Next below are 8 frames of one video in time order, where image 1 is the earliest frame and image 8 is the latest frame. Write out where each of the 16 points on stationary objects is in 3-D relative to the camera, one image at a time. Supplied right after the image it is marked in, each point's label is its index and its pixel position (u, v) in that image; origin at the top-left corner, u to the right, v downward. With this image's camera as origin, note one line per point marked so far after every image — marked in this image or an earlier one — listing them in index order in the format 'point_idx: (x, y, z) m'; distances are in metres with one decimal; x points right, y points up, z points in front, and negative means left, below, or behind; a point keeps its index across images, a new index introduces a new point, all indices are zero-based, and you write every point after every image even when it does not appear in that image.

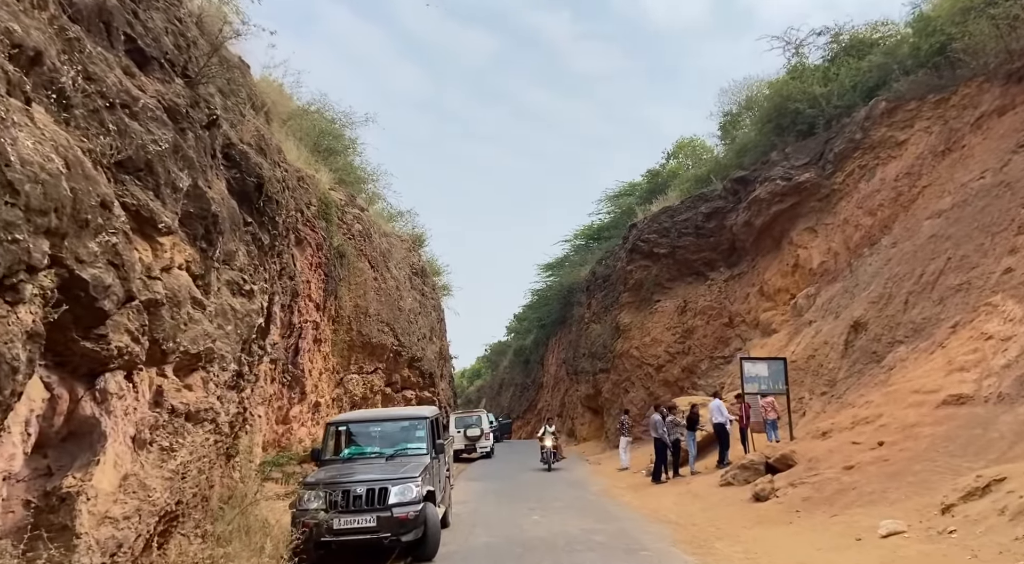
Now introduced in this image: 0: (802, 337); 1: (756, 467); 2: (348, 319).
0: (+8.0, -1.6, +19.2) m
1: (+4.4, -3.3, +12.3) m
2: (-4.7, -1.0, +19.4) m
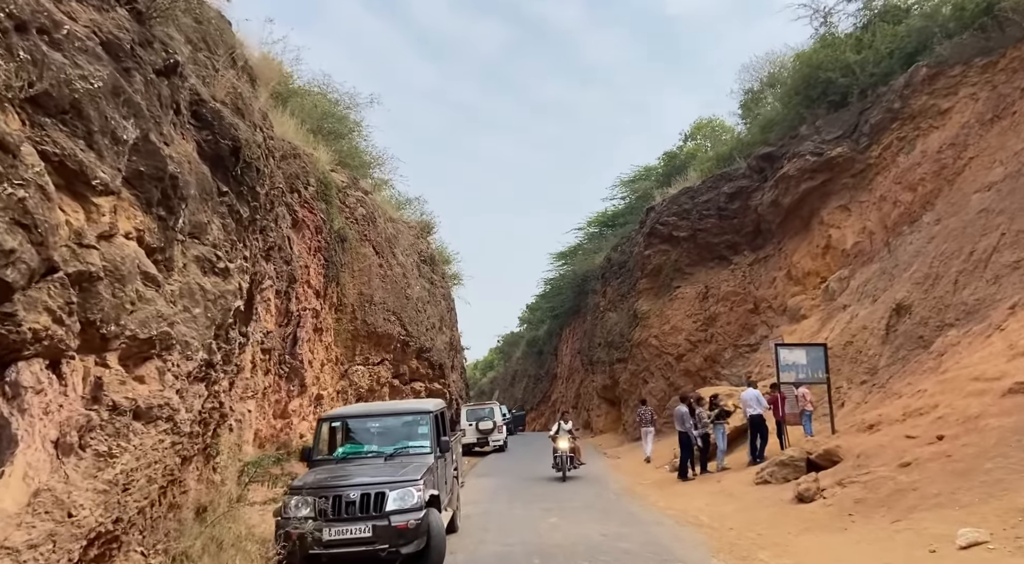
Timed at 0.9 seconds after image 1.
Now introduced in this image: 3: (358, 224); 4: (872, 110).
0: (+8.4, -1.1, +18.0) m
1: (+4.6, -2.9, +11.1) m
2: (-4.3, -0.7, +18.4) m
3: (-4.3, +1.6, +19.4) m
4: (+10.3, +4.9, +19.6) m
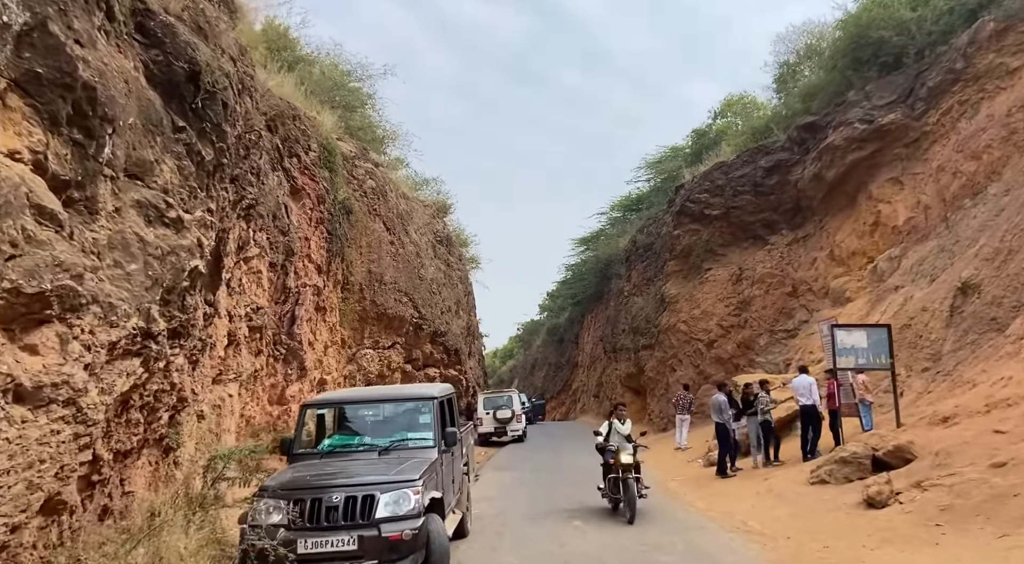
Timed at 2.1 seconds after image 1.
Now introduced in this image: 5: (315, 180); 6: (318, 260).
0: (+8.9, -0.6, +16.3) m
1: (+4.9, -2.5, +9.6) m
2: (-3.8, -0.1, +17.1) m
3: (-3.8, +2.2, +18.1) m
4: (+10.8, +5.4, +17.8) m
5: (-4.0, +2.1, +14.0) m
6: (-4.0, +0.4, +14.0) m
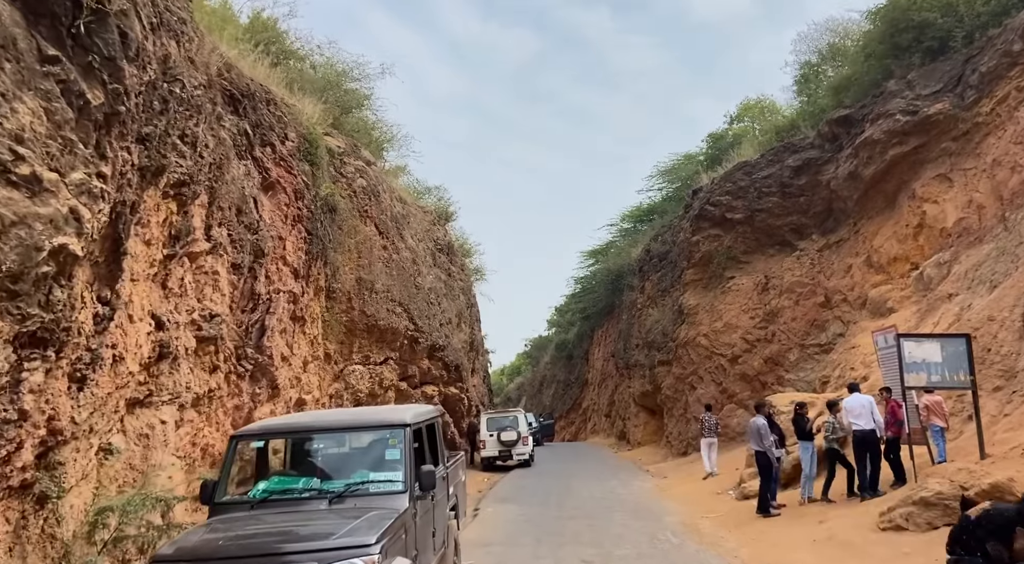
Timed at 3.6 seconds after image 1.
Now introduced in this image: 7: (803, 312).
0: (+9.0, -0.7, +14.4) m
1: (+4.9, -2.5, +7.8) m
2: (-3.7, -0.3, +15.4) m
3: (-3.7, +2.0, +16.4) m
4: (+10.9, +5.3, +16.0) m
5: (-4.0, +2.0, +12.4) m
6: (-3.9, +0.3, +12.3) m
7: (+8.3, -0.9, +19.7) m
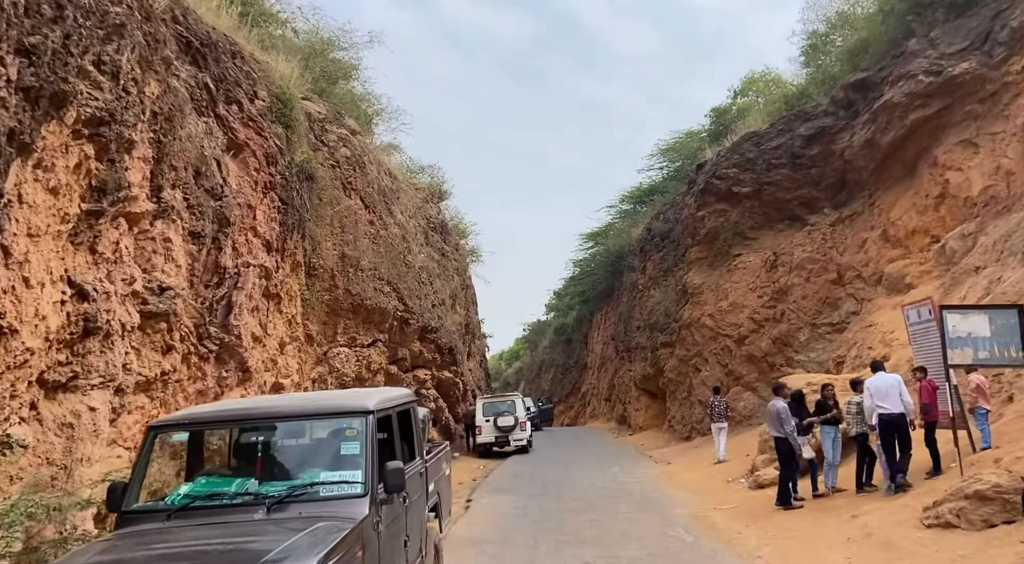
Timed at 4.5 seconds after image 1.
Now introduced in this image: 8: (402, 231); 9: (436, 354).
0: (+8.9, -0.1, +13.4) m
1: (+4.8, -2.1, +6.7) m
2: (-3.8, +0.2, +14.3) m
3: (-3.8, +2.5, +15.3) m
4: (+10.8, +5.8, +14.8) m
5: (-4.1, +2.4, +11.3) m
6: (-4.0, +0.8, +11.2) m
7: (+8.2, -0.2, +18.6) m
8: (-3.0, +1.4, +18.8) m
9: (-2.2, -2.0, +19.5) m
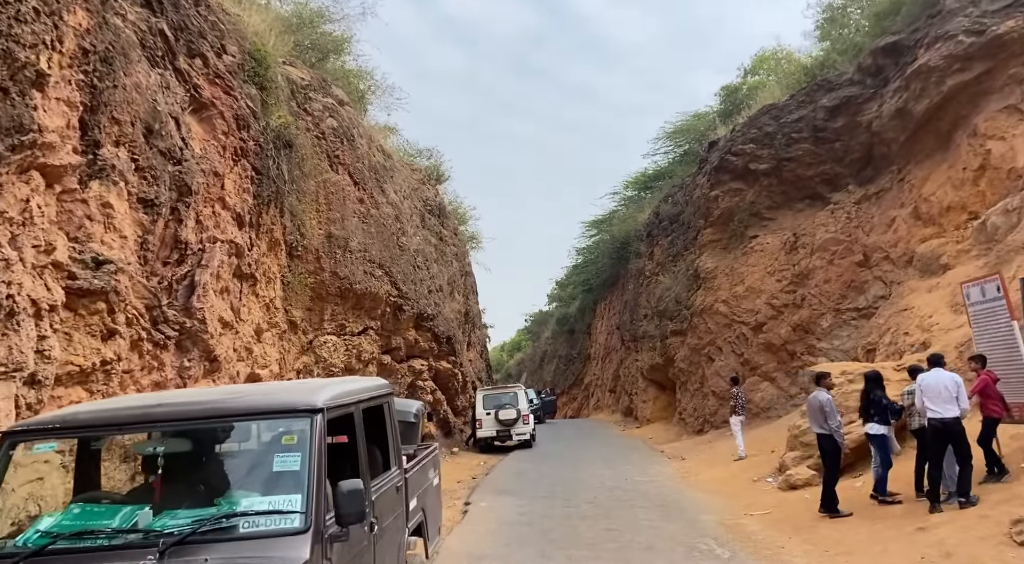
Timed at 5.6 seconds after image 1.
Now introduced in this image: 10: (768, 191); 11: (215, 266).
0: (+8.9, +0.2, +12.1) m
1: (+4.9, -1.8, +5.5) m
2: (-3.8, +0.6, +13.1) m
3: (-3.8, +2.9, +14.0) m
4: (+10.8, +6.3, +13.5) m
5: (-4.1, +2.7, +10.0) m
6: (-4.0, +1.1, +9.9) m
7: (+8.3, +0.2, +17.4) m
8: (-3.0, +1.8, +17.5) m
9: (-2.1, -1.6, +18.2) m
10: (+7.3, +2.6, +19.6) m
11: (-4.0, +0.2, +9.3) m
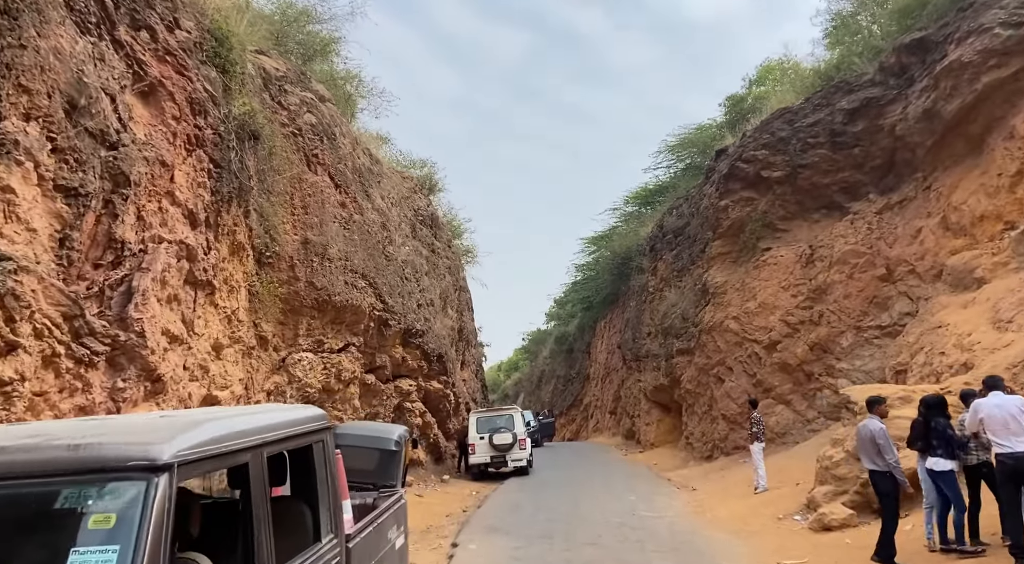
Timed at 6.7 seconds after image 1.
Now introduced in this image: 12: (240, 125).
0: (+8.8, 0.0, +10.8) m
1: (+4.8, -1.8, +4.2) m
2: (-3.9, +0.4, +11.8) m
3: (-3.9, +2.7, +12.7) m
4: (+10.7, +6.0, +12.4) m
5: (-4.1, +2.6, +8.7) m
6: (-4.0, +1.0, +8.7) m
7: (+8.2, -0.1, +16.1) m
8: (-3.1, +1.5, +16.2) m
9: (-2.2, -1.9, +16.9) m
10: (+7.2, +2.2, +18.4) m
11: (-4.1, +0.1, +8.0) m
12: (-3.9, +2.3, +9.9) m
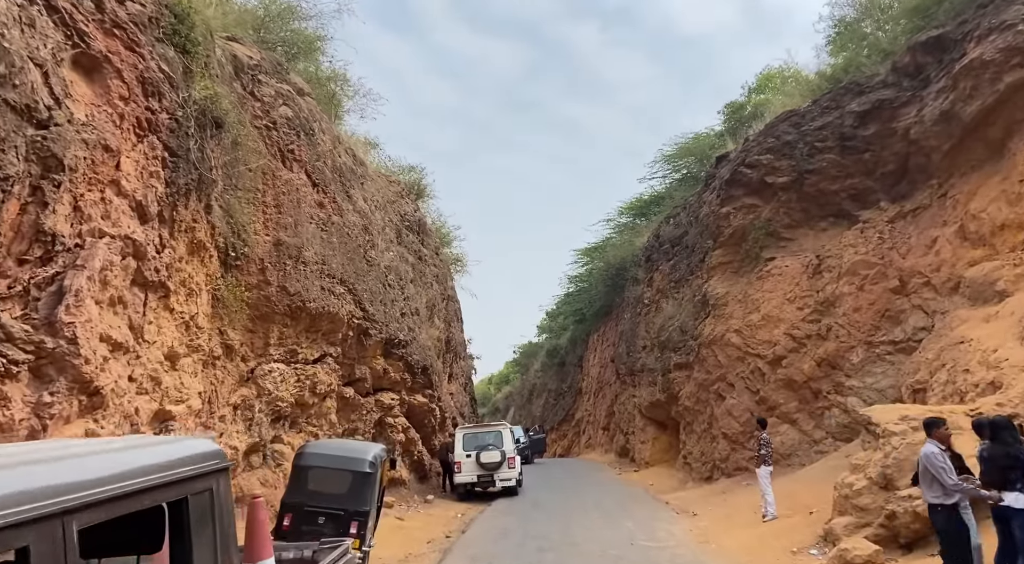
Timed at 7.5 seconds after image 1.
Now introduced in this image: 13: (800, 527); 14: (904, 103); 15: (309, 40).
0: (+8.7, -0.2, +10.0) m
1: (+4.7, -1.9, +3.2) m
2: (-4.0, +0.3, +10.8) m
3: (-4.0, +2.6, +11.8) m
4: (+10.6, +5.8, +11.7) m
5: (-4.2, +2.6, +7.8) m
6: (-4.2, +1.0, +7.7) m
7: (+8.0, -0.4, +15.2) m
8: (-3.2, +1.4, +15.3) m
9: (-2.4, -2.1, +15.9) m
10: (+7.0, +1.9, +17.5) m
11: (-4.2, +0.1, +7.0) m
12: (-4.0, +2.2, +9.0) m
13: (+4.4, -3.7, +10.4) m
14: (+8.7, +3.9, +15.3) m
15: (-5.5, +6.6, +18.4) m
